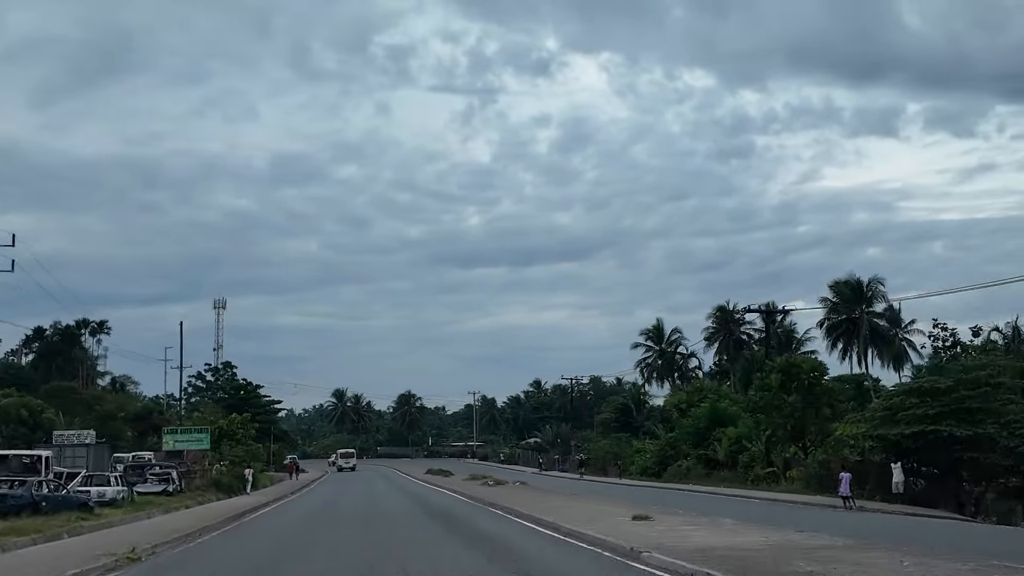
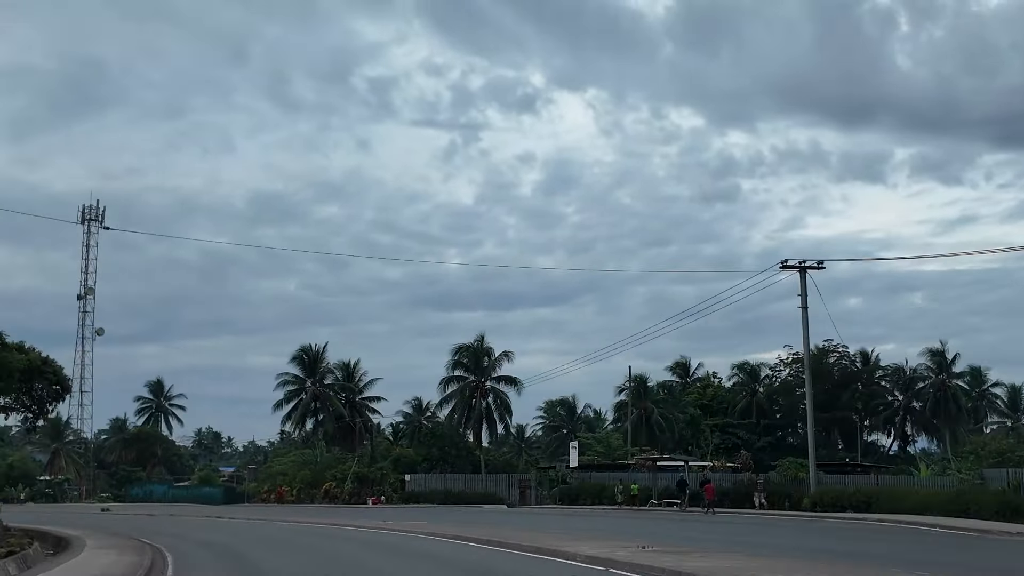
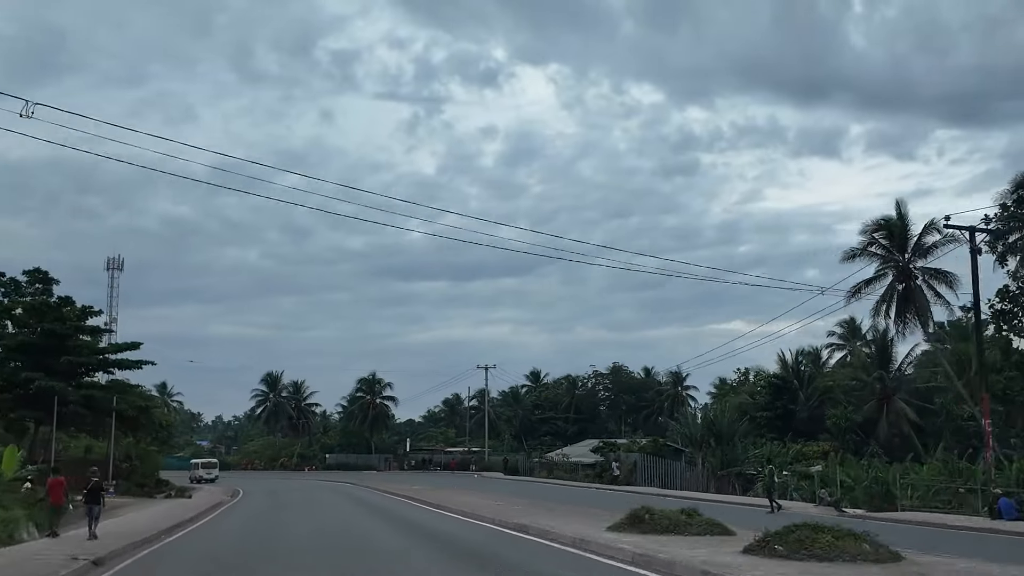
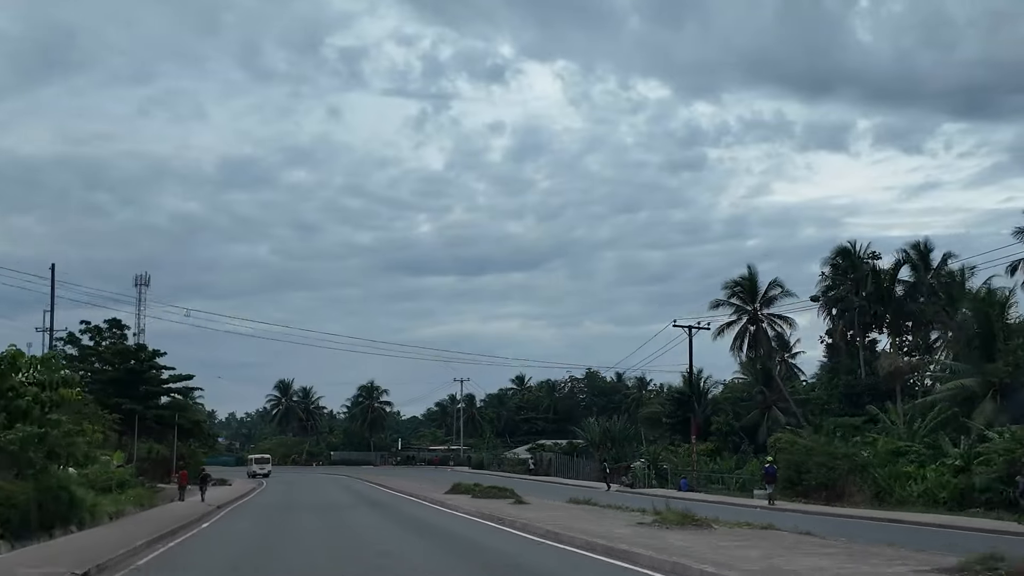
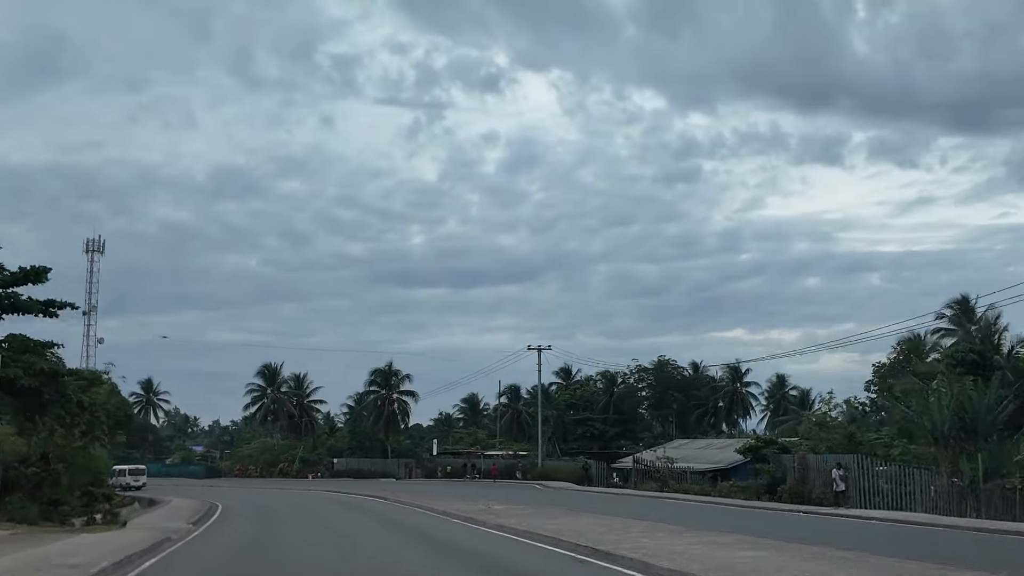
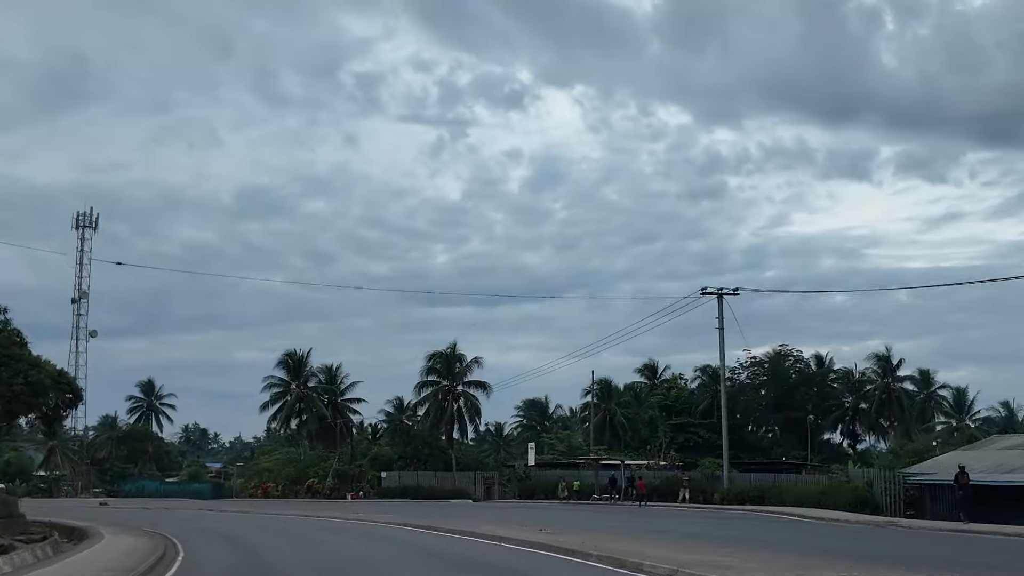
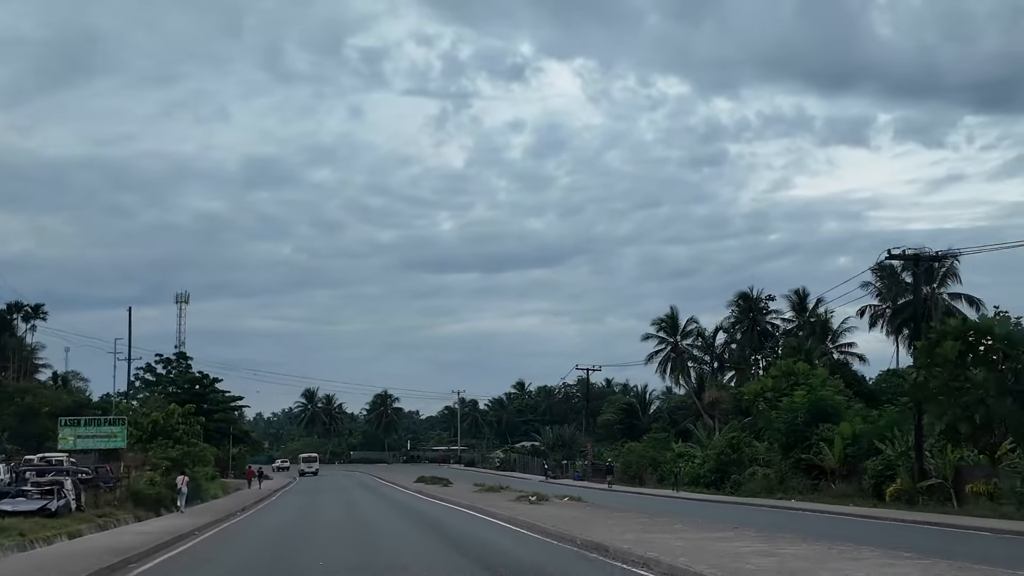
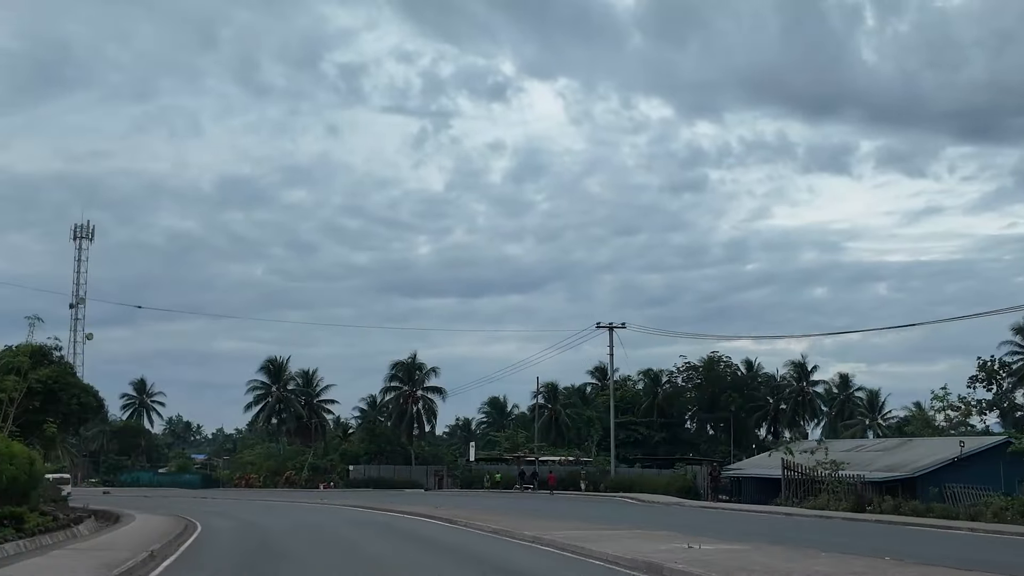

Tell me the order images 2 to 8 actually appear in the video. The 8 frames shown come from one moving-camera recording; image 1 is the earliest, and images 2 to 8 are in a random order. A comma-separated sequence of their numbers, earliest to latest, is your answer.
7, 4, 3, 5, 8, 6, 2
